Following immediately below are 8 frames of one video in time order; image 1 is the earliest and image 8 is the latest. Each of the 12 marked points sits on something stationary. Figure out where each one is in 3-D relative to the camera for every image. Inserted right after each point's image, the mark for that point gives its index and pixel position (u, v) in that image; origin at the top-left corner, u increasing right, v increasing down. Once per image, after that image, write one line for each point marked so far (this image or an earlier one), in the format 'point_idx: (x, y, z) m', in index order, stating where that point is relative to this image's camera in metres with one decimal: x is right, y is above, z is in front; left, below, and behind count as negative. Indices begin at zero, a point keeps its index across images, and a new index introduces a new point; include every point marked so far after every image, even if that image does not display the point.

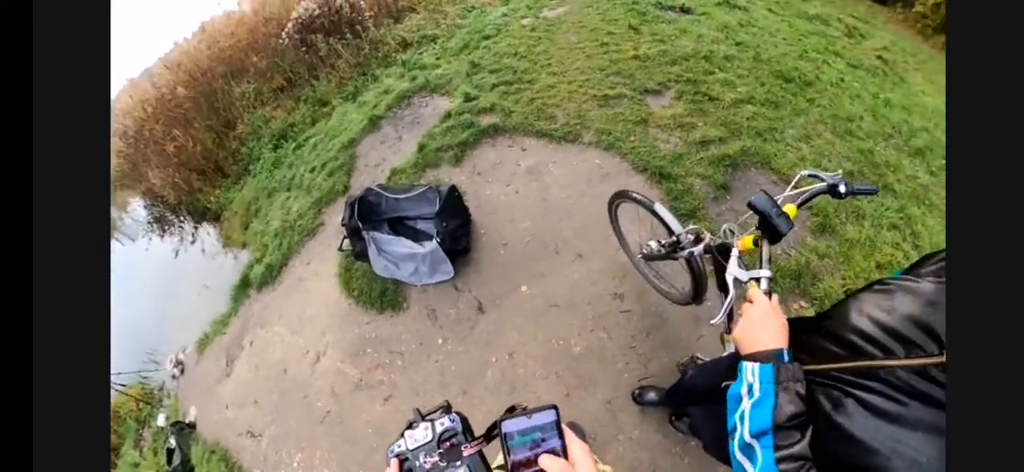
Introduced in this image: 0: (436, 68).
0: (-0.6, +1.4, +4.7) m
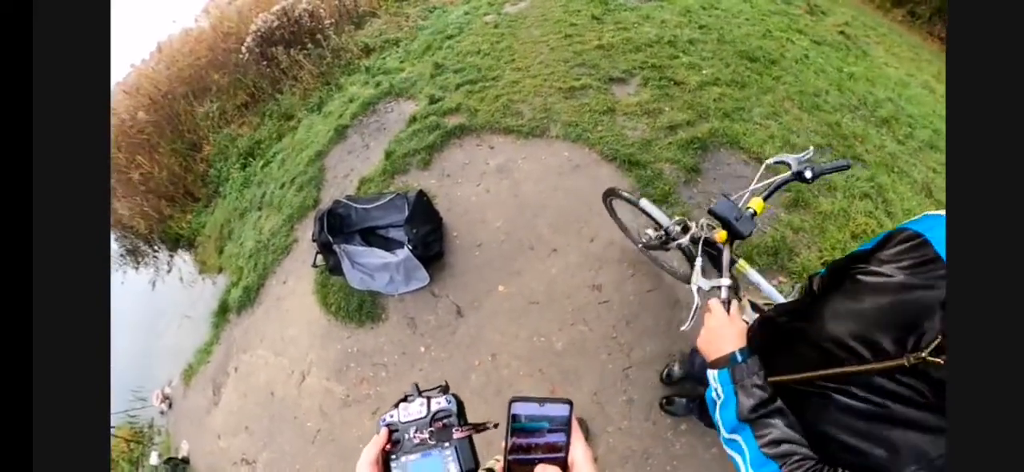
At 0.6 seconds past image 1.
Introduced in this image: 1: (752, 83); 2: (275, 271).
0: (-0.9, +1.4, +4.7) m
1: (+1.5, +1.0, +3.6) m
2: (-1.8, -0.3, +4.4) m
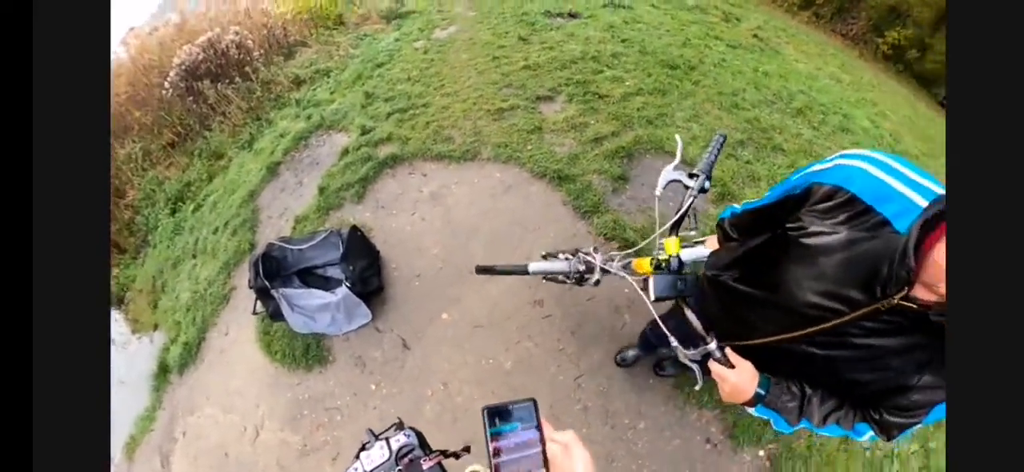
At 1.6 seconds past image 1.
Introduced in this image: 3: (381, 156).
0: (-1.5, +1.1, +4.6) m
1: (+1.1, +1.0, +3.9) m
2: (-2.2, -0.6, +4.1) m
3: (-1.0, +0.6, +4.4) m
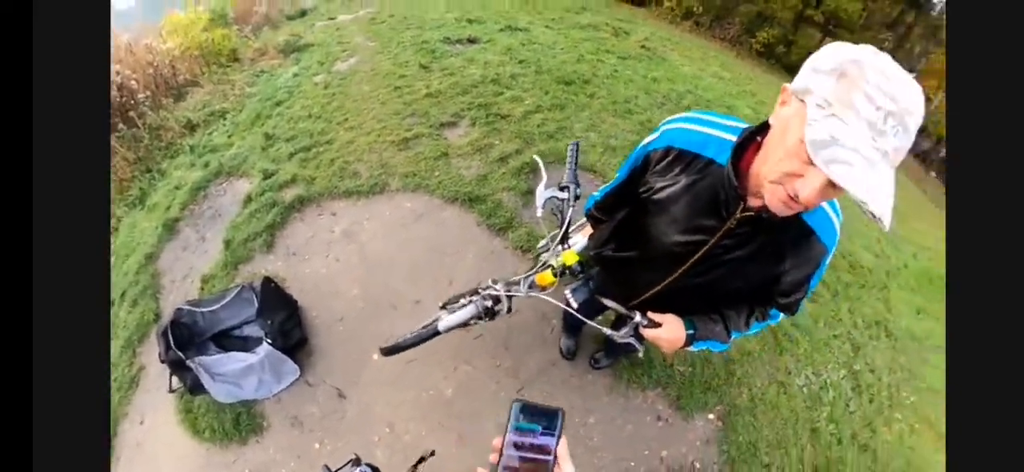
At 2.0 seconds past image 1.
0: (-2.2, +0.6, +4.2) m
1: (+0.4, +1.0, +4.3) m
2: (-2.4, -1.1, +3.5) m
3: (-1.6, +0.3, +4.1) m
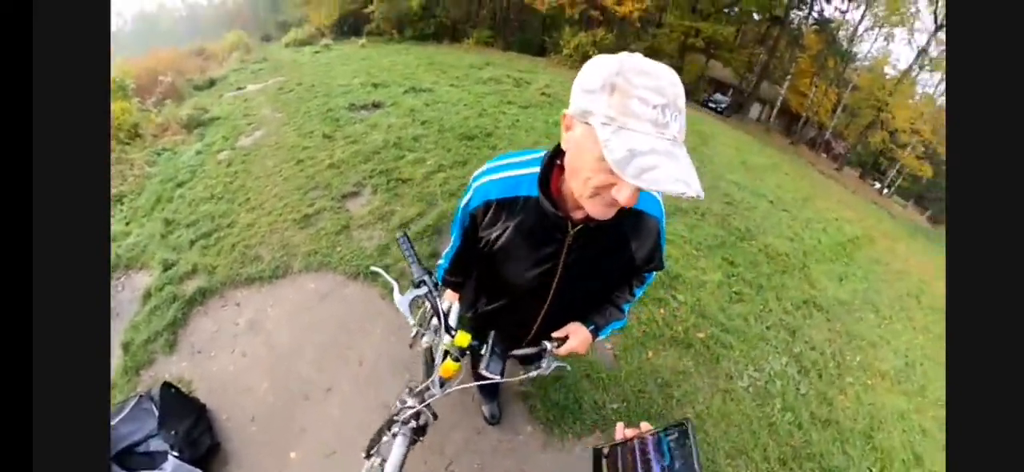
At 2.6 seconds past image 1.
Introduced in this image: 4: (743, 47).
0: (-2.7, -0.1, +3.7) m
1: (-0.2, +0.6, +4.4) m
2: (-2.5, -1.7, +2.7) m
3: (-2.0, -0.3, +3.7) m
4: (+1.3, +1.1, +3.3) m
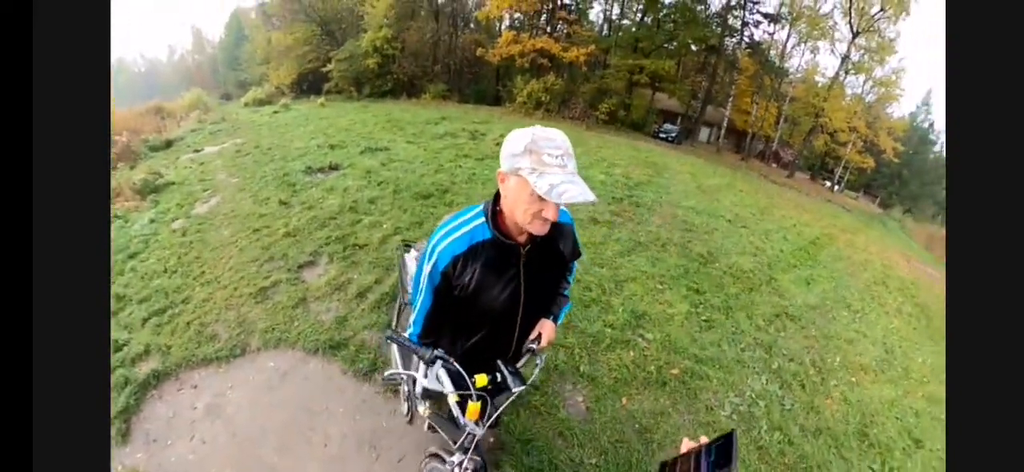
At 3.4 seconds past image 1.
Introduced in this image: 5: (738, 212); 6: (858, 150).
0: (-2.8, -0.6, +3.4) m
1: (-0.5, +0.2, +4.4) m
2: (-2.3, -2.0, +2.1) m
3: (-2.2, -0.8, +3.4) m
4: (+1.1, +1.0, +3.6) m
5: (+1.4, +0.2, +3.5) m
6: (+2.0, +0.5, +3.2) m
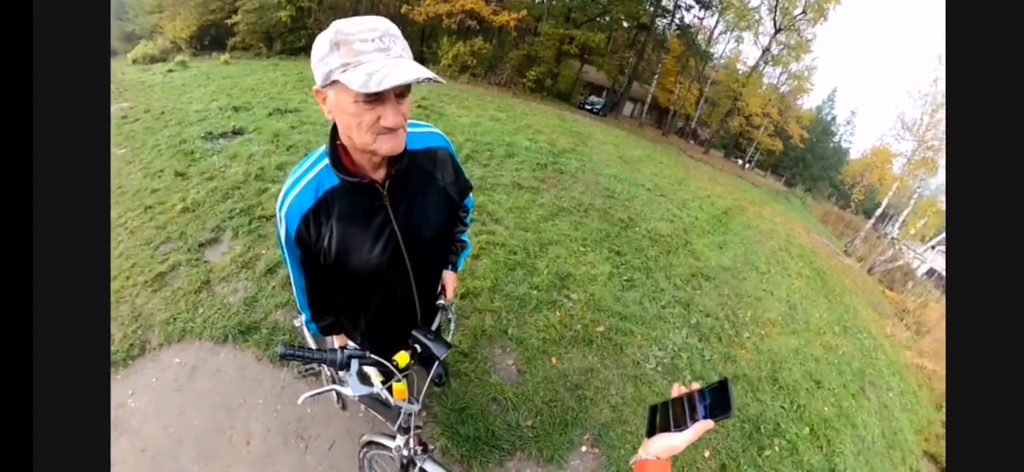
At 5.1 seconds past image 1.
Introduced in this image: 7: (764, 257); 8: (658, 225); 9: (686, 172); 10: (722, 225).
0: (-3.0, -0.6, +2.6) m
1: (-1.1, +0.4, +4.1) m
2: (-2.3, -2.0, +1.7) m
3: (-2.4, -0.7, +2.8) m
4: (+0.6, +1.2, +3.7) m
5: (+0.9, +0.4, +3.8) m
6: (+1.6, +0.7, +3.6) m
7: (+1.5, -0.1, +3.6) m
8: (+0.9, +0.1, +3.8) m
9: (+1.2, +0.4, +3.8) m
10: (+1.4, +0.1, +3.9) m
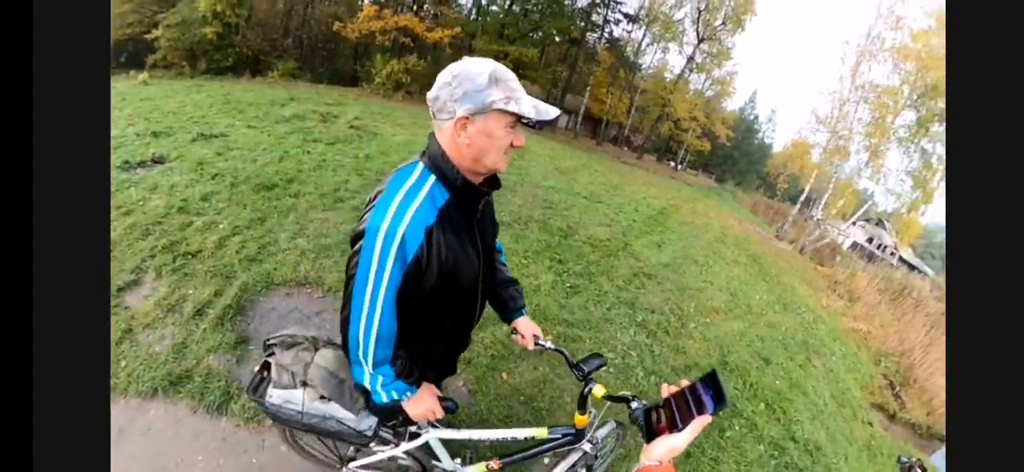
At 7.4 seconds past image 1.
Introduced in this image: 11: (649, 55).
0: (-3.0, -0.8, +1.9) m
1: (-1.6, +0.2, +3.8) m
2: (-1.9, -2.2, +1.2) m
3: (-2.4, -1.0, +2.2) m
4: (+0.2, +1.1, +3.8) m
5: (+0.6, +0.3, +3.9) m
6: (+1.2, +0.7, +3.9) m
7: (+1.2, -0.1, +3.9) m
8: (+0.6, 0.0, +3.9) m
9: (+0.8, +0.4, +4.0) m
10: (+1.0, +0.1, +4.1) m
11: (+0.8, +1.2, +3.8) m
